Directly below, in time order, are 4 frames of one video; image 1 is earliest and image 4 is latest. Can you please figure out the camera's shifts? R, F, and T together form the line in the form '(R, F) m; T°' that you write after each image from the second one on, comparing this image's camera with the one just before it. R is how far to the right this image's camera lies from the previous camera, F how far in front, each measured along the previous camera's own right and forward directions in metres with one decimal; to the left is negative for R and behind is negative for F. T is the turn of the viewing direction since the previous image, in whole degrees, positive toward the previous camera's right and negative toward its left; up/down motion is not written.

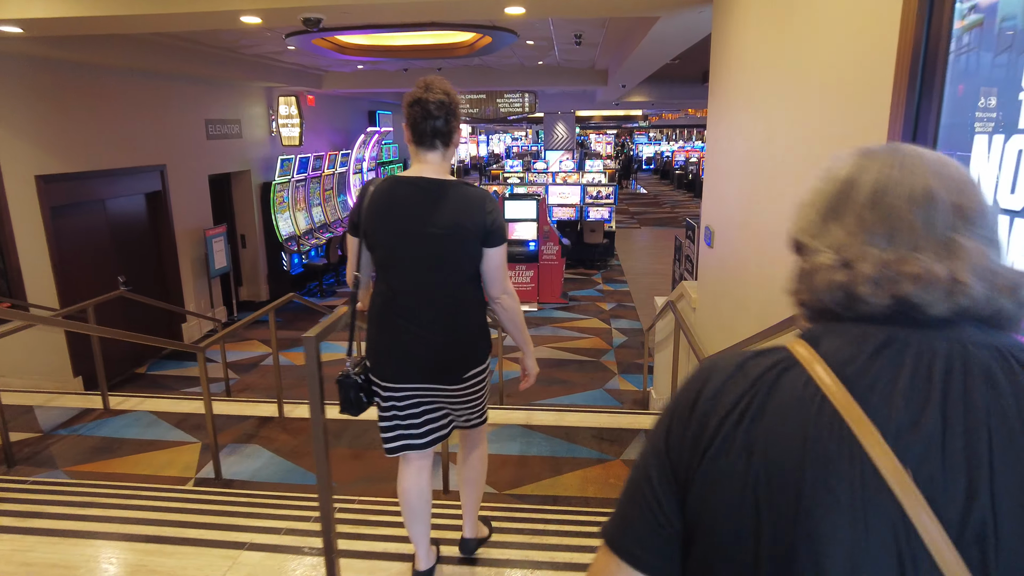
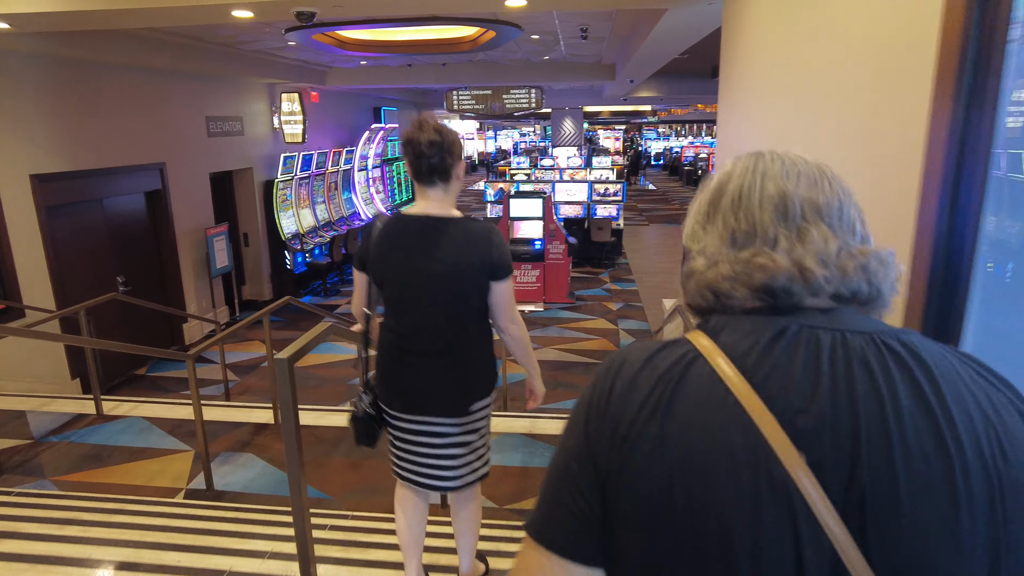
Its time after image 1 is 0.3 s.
(0.0, +0.1) m; -1°
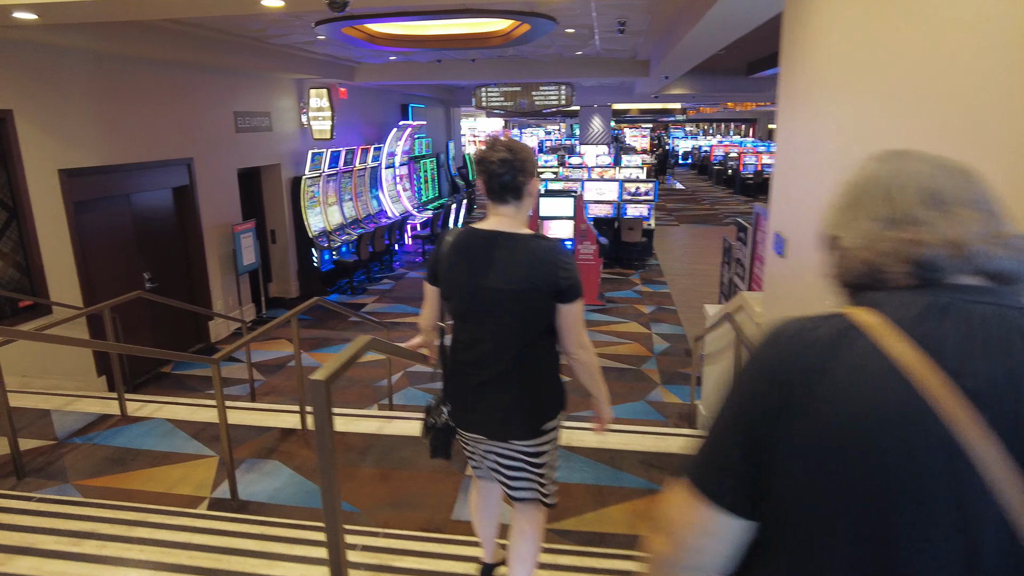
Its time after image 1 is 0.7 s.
(-0.1, +0.2) m; -2°
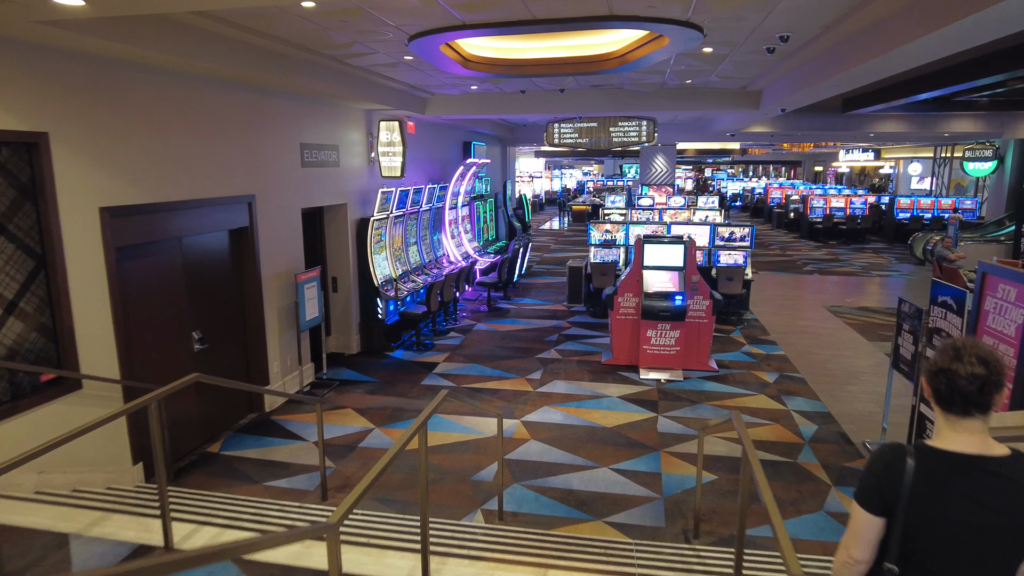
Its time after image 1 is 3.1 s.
(-0.8, +1.2) m; -2°
